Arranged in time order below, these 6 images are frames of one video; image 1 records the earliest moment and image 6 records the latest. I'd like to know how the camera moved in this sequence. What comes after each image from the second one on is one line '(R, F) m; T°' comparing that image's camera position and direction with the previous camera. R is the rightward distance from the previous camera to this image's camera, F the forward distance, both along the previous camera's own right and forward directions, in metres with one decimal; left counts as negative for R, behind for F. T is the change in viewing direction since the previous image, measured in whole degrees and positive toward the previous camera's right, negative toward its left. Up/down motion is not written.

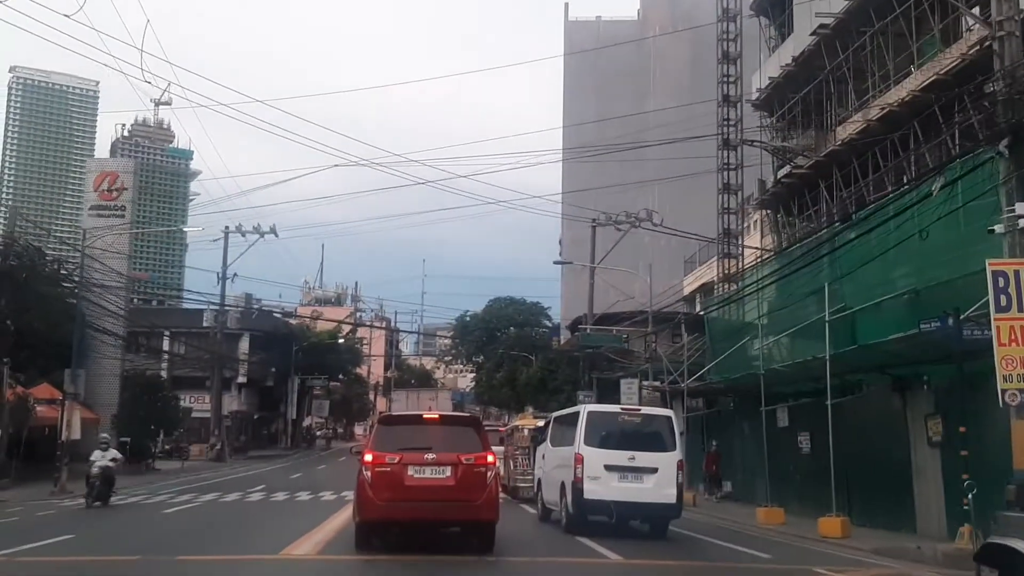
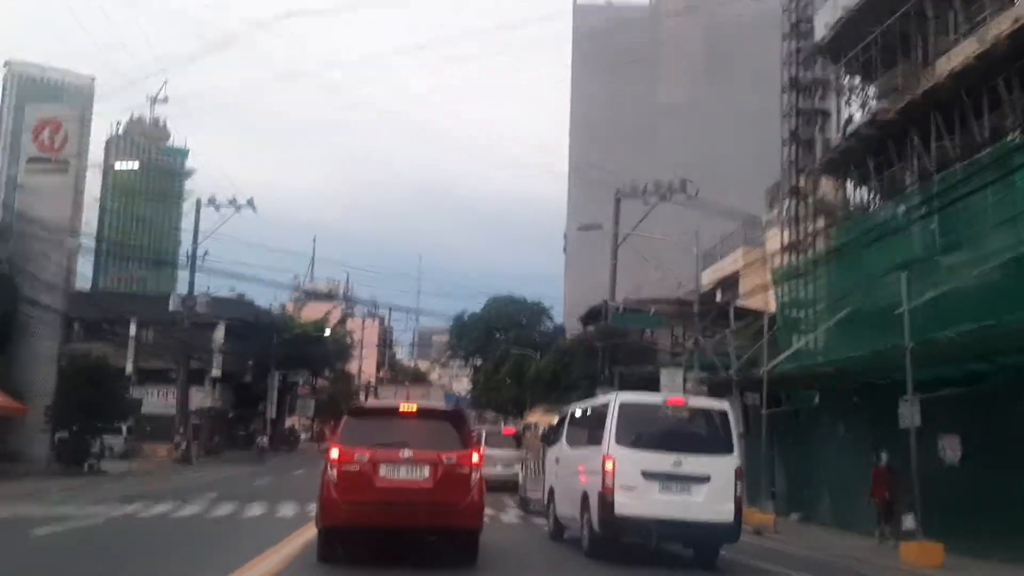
(-0.4, +5.2) m; 0°
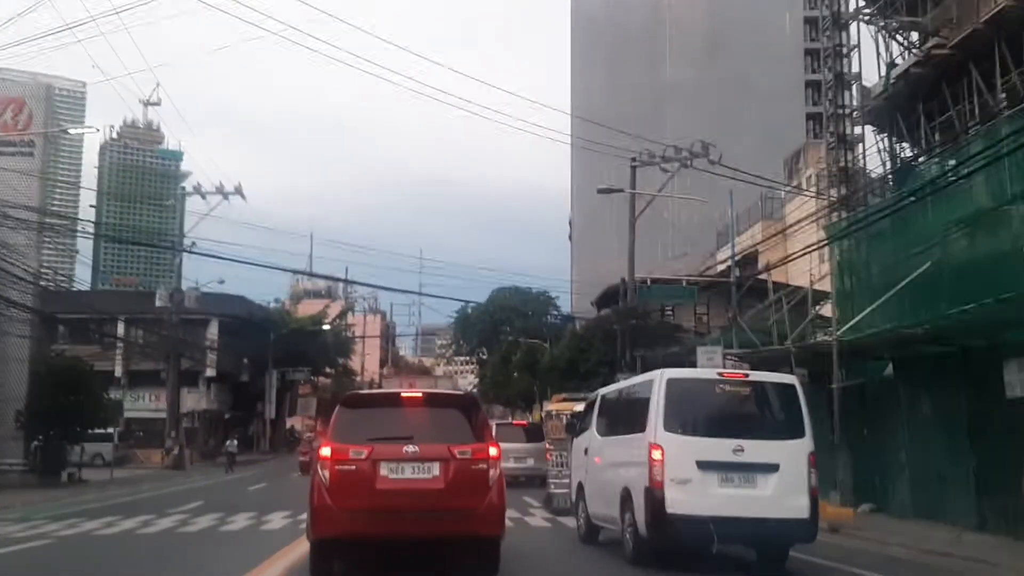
(-0.3, +2.5) m; 0°
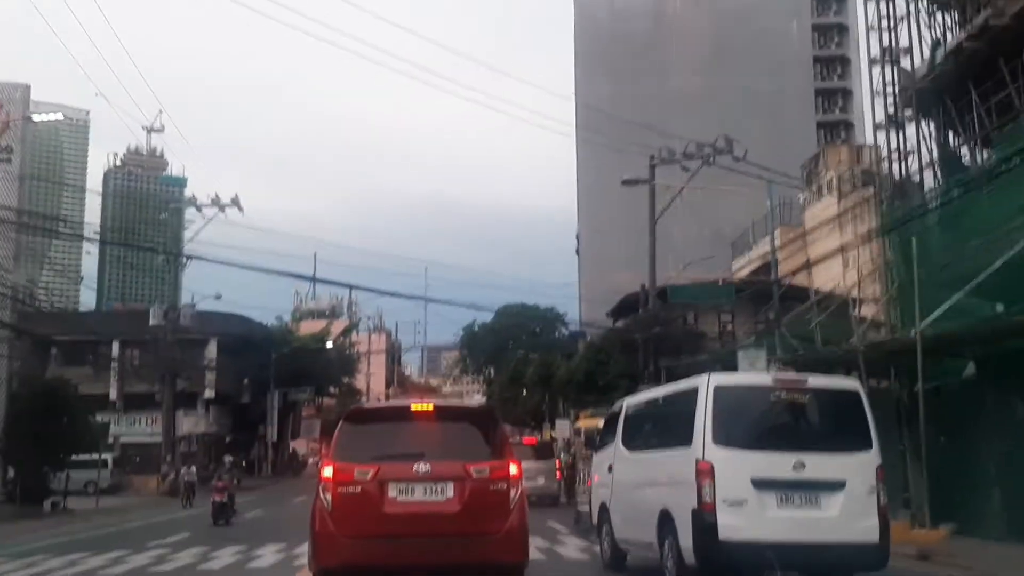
(-0.2, +1.9) m; 0°
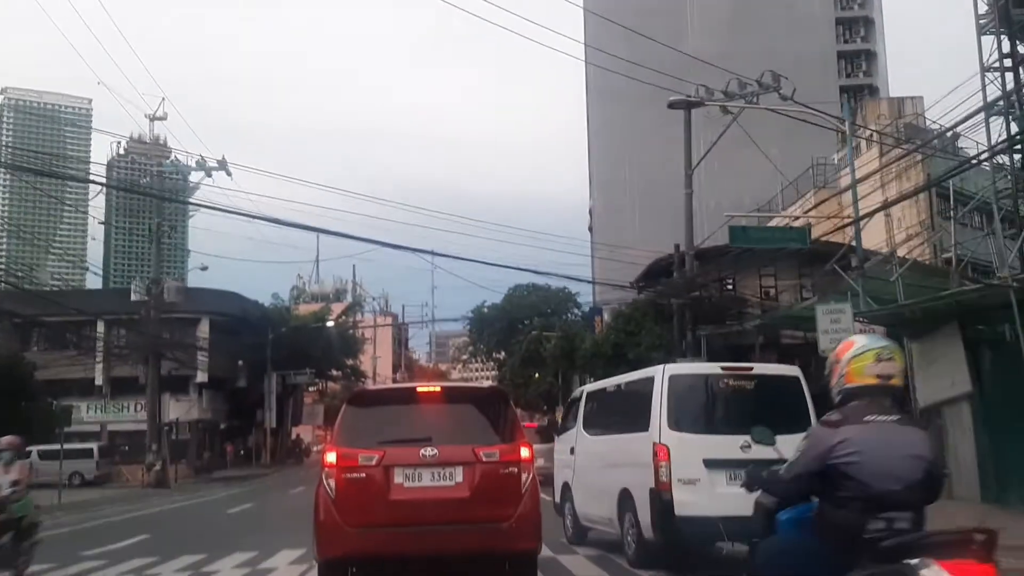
(-0.3, +3.2) m; 0°
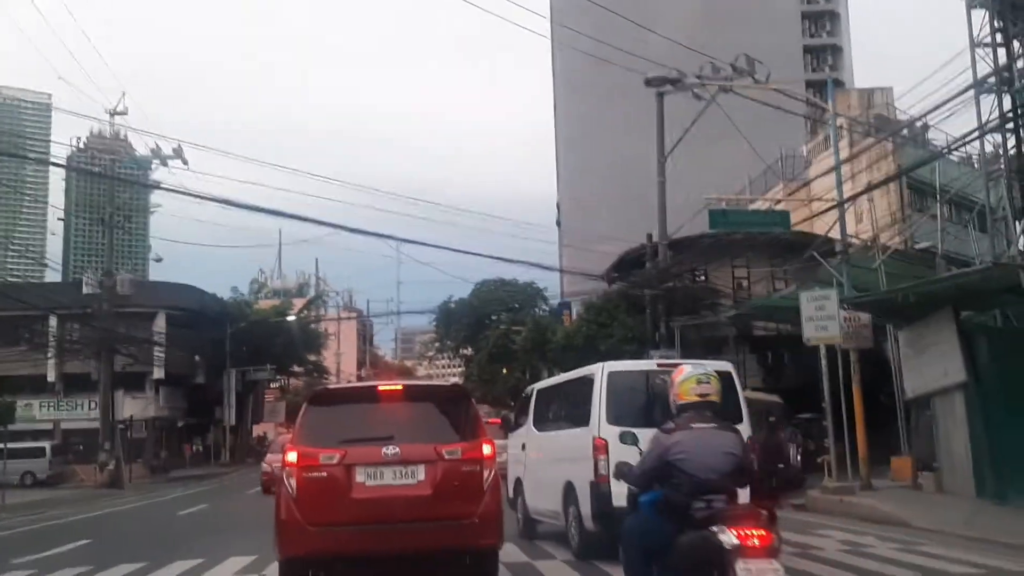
(0.0, +0.8) m; +2°
